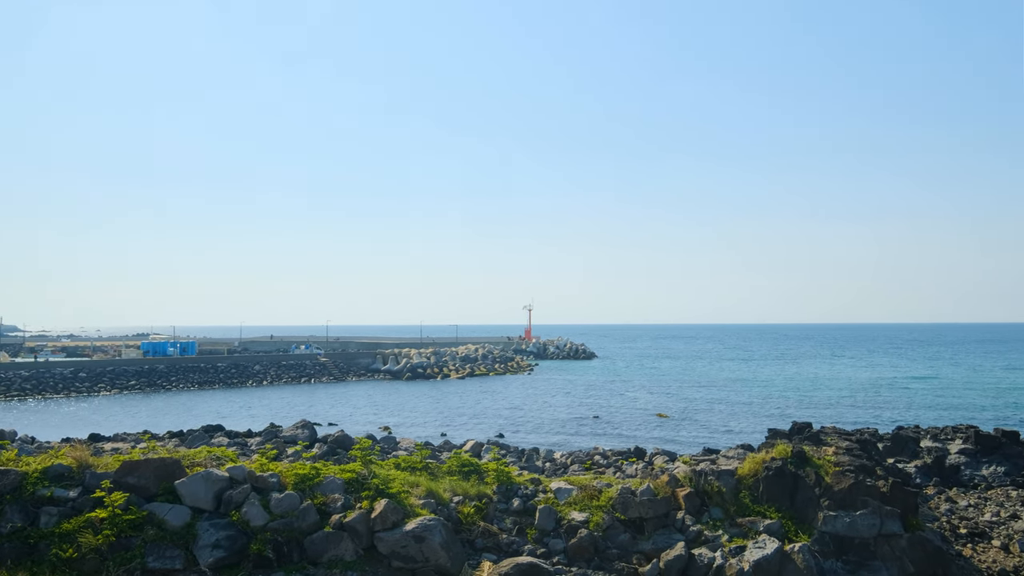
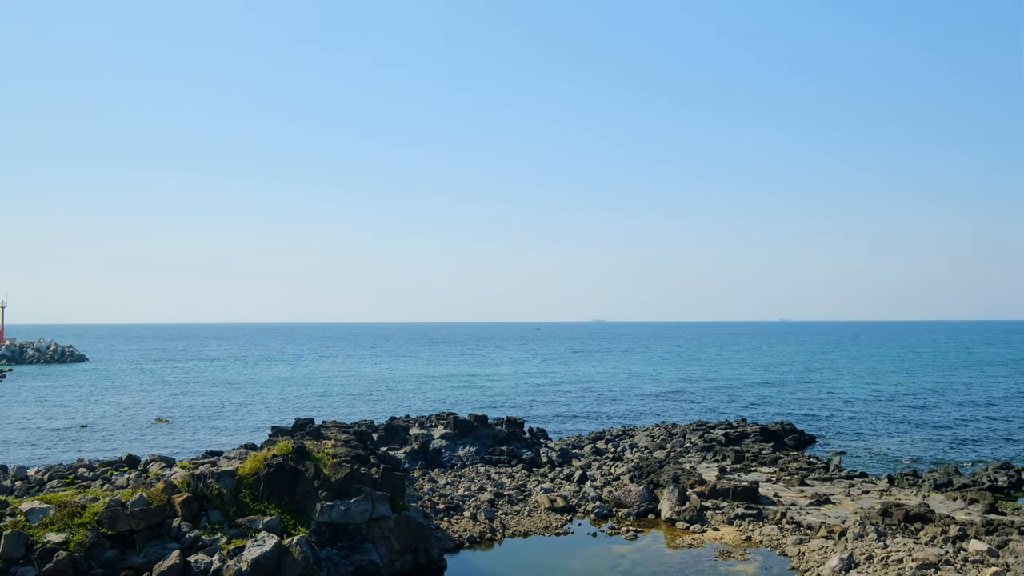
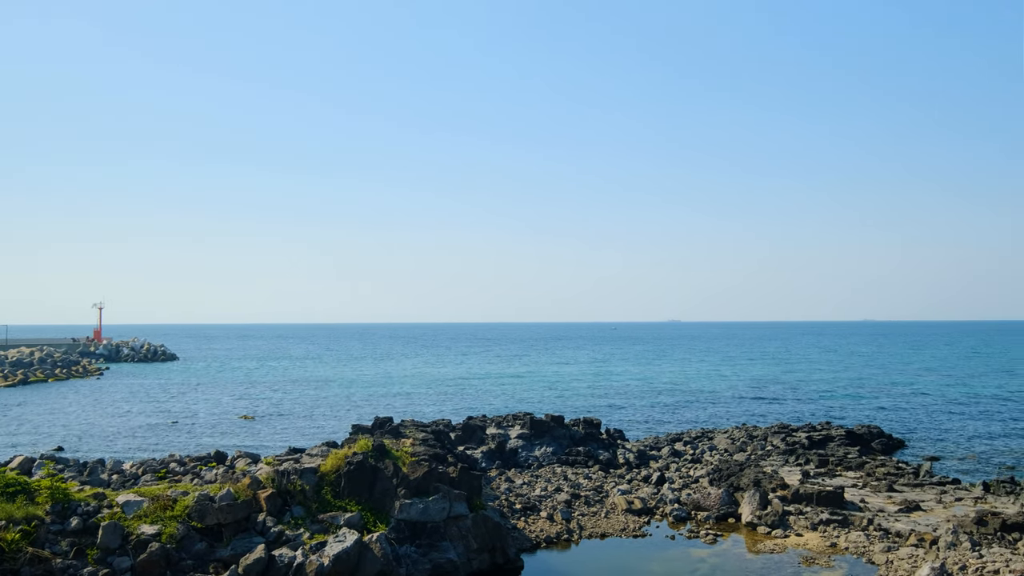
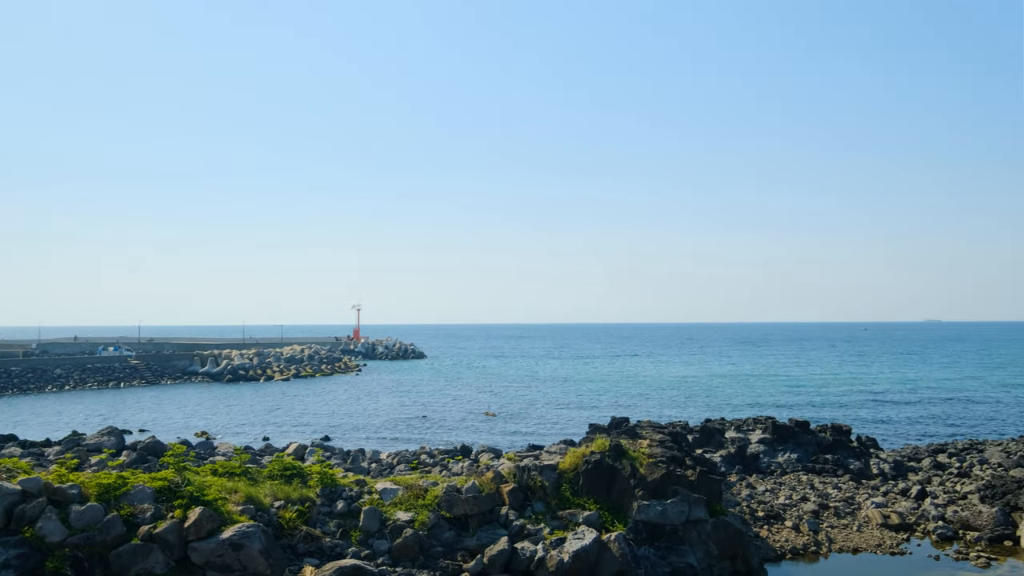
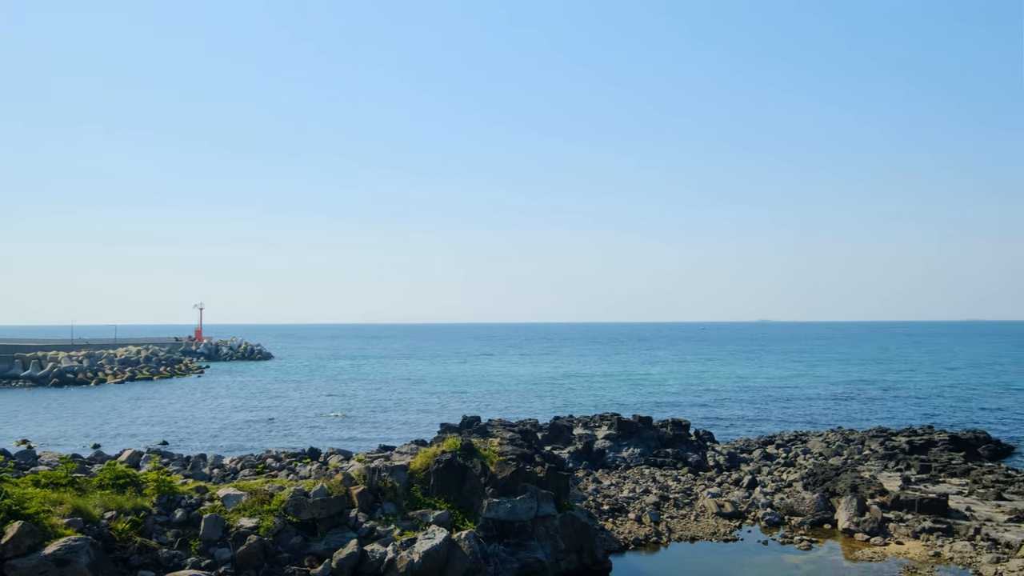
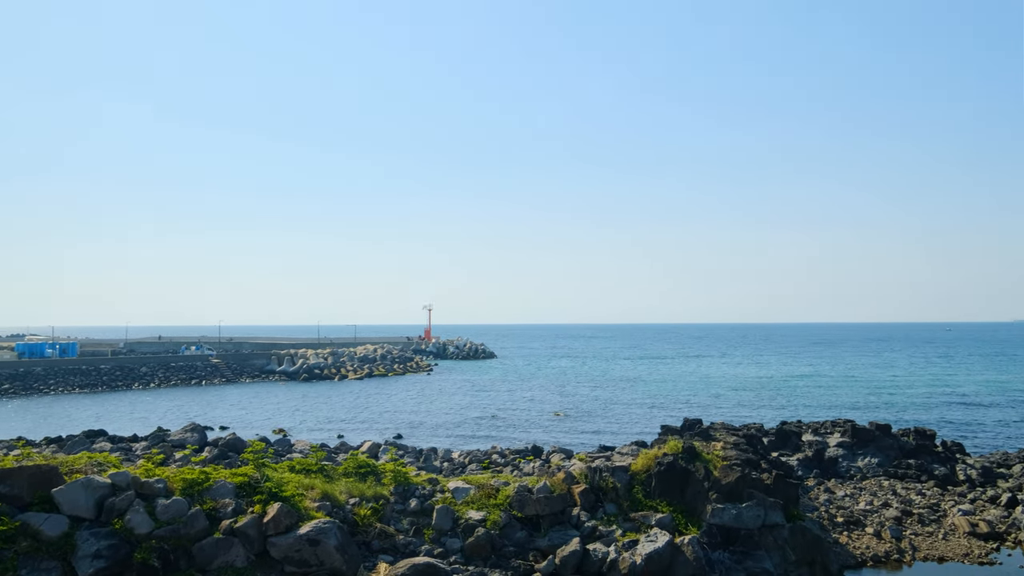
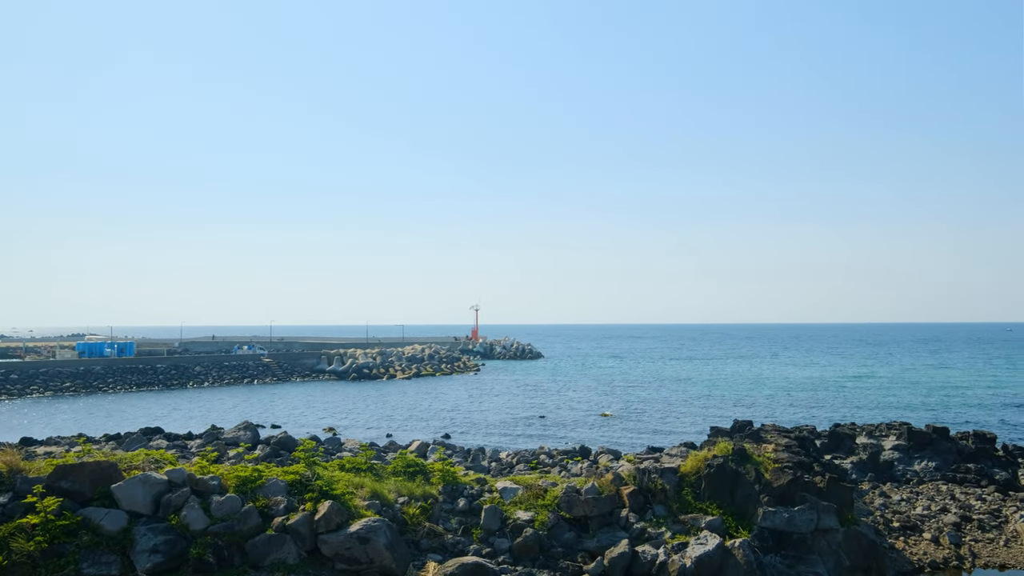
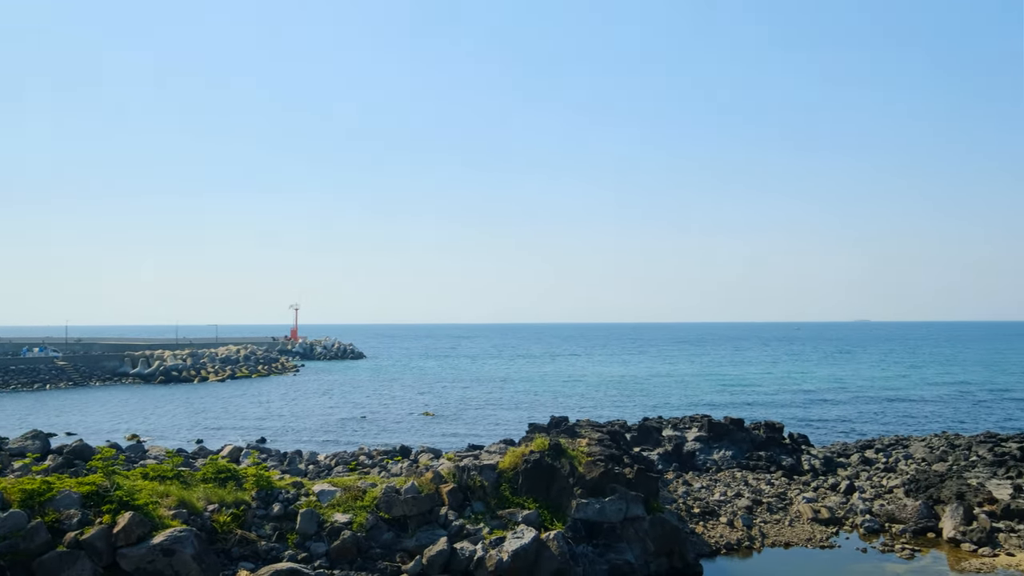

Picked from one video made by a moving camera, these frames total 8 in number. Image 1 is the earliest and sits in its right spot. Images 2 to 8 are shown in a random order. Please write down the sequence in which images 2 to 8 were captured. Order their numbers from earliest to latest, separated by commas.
7, 6, 4, 8, 5, 3, 2
